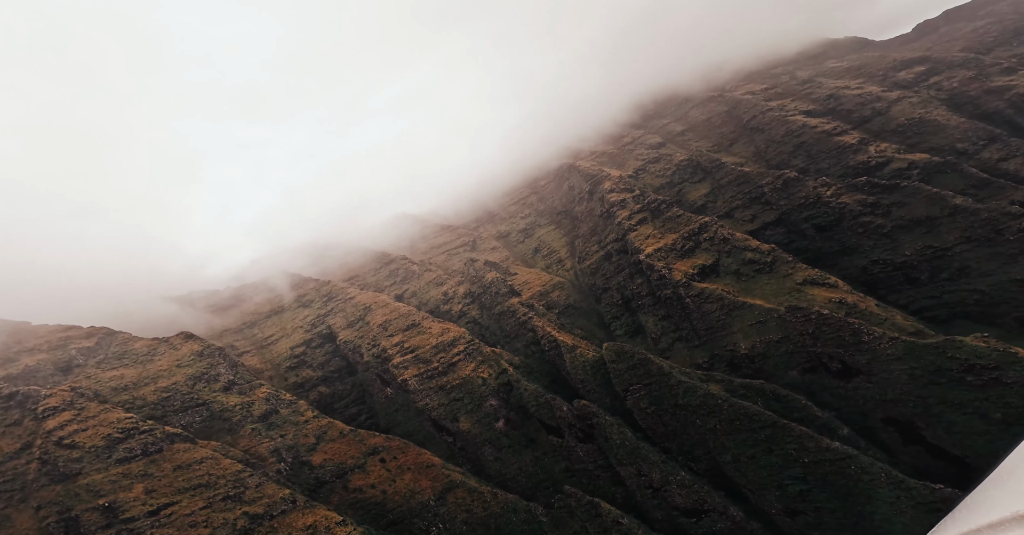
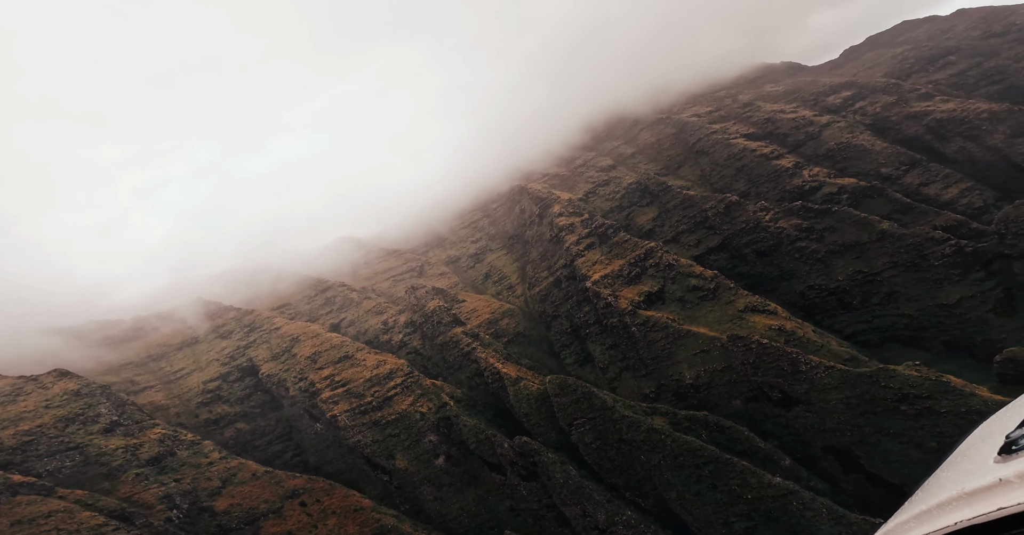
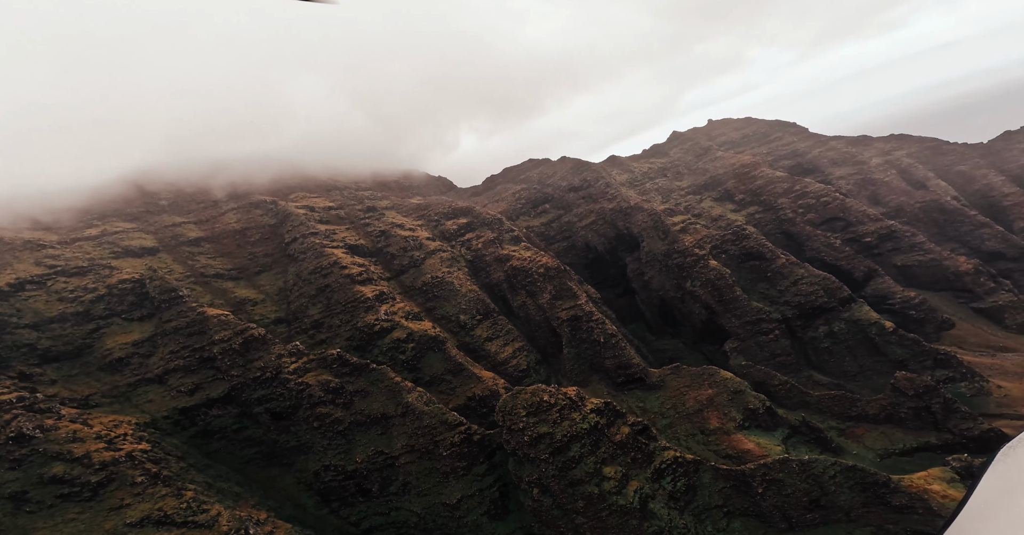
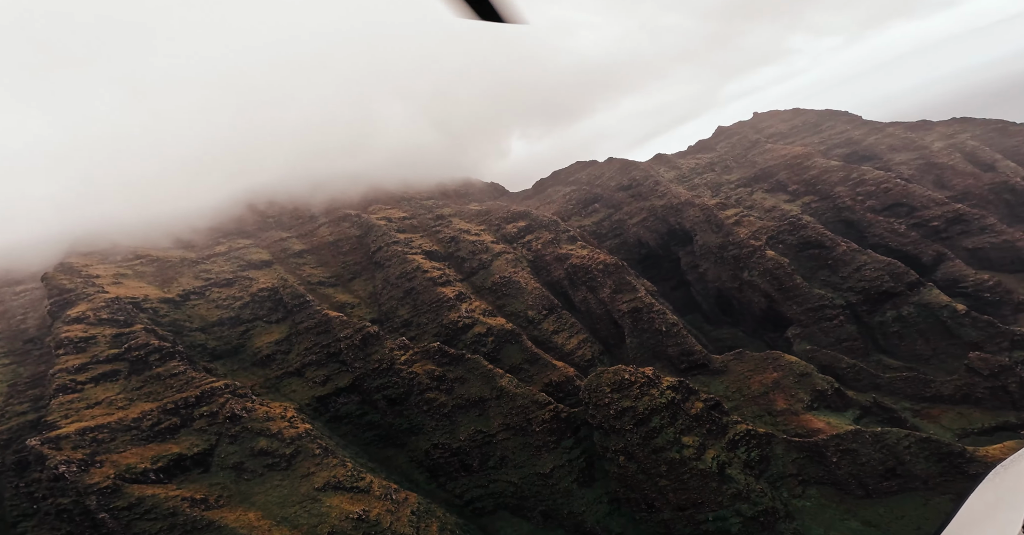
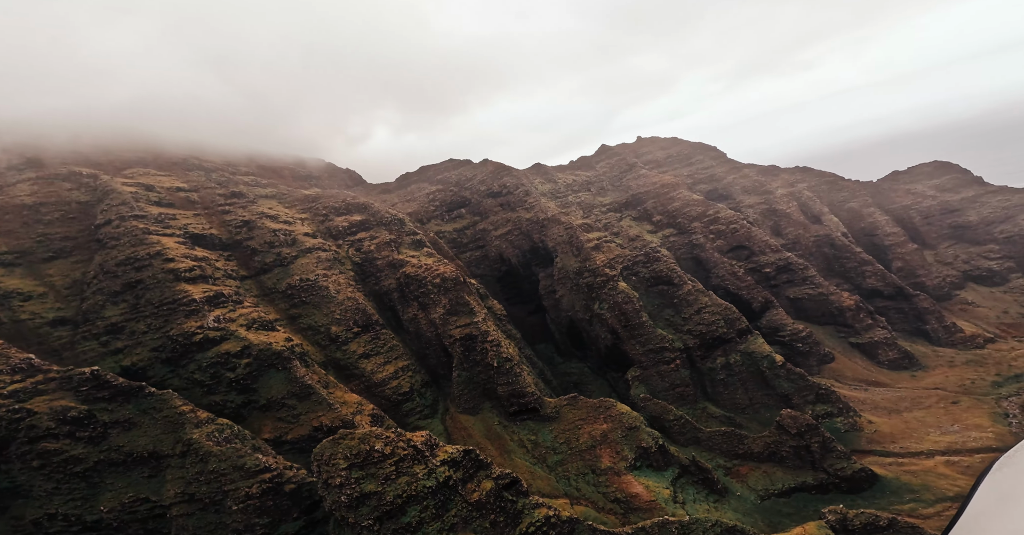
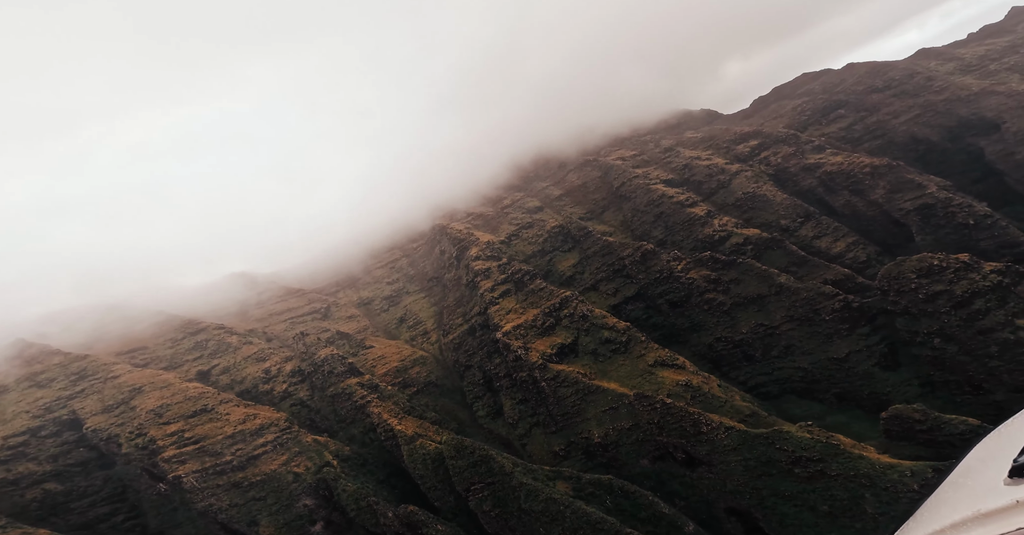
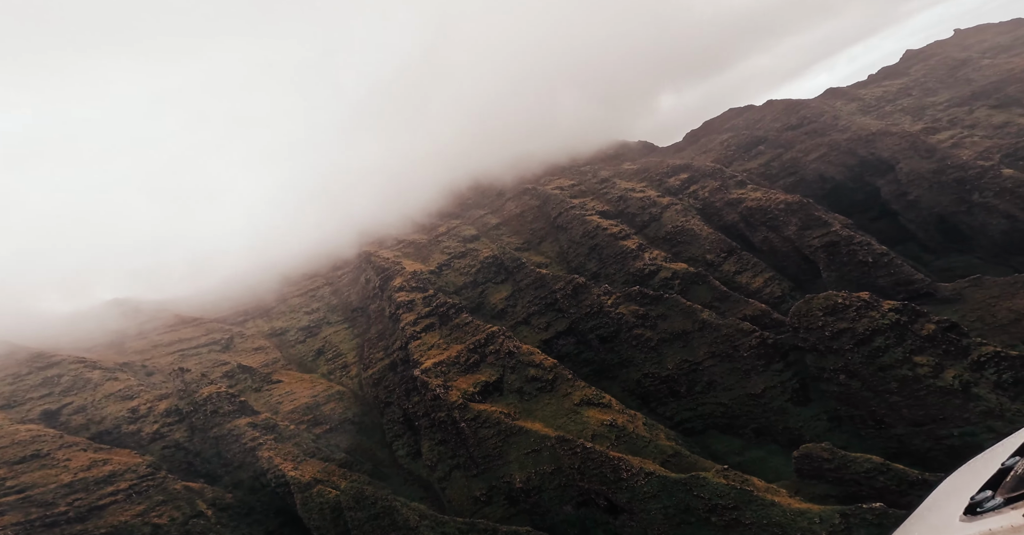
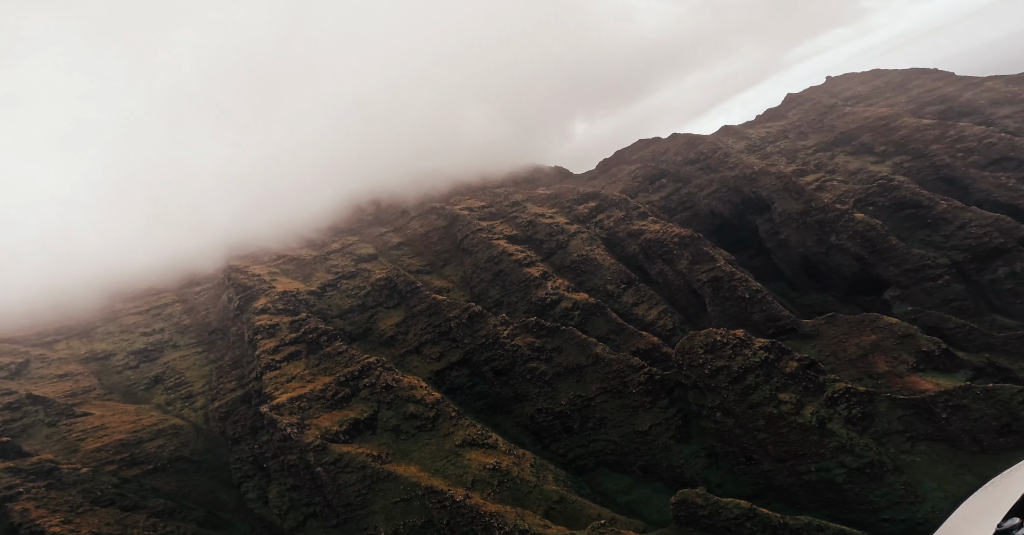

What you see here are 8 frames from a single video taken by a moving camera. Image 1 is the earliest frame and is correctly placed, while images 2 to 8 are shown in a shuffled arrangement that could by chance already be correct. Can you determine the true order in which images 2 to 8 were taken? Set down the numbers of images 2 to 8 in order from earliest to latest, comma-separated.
2, 6, 7, 8, 4, 3, 5
